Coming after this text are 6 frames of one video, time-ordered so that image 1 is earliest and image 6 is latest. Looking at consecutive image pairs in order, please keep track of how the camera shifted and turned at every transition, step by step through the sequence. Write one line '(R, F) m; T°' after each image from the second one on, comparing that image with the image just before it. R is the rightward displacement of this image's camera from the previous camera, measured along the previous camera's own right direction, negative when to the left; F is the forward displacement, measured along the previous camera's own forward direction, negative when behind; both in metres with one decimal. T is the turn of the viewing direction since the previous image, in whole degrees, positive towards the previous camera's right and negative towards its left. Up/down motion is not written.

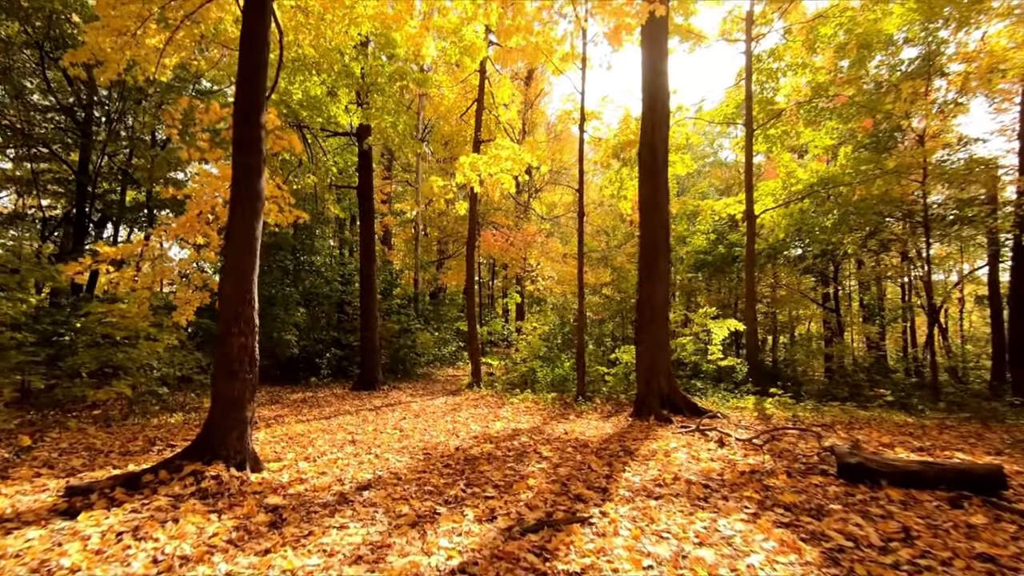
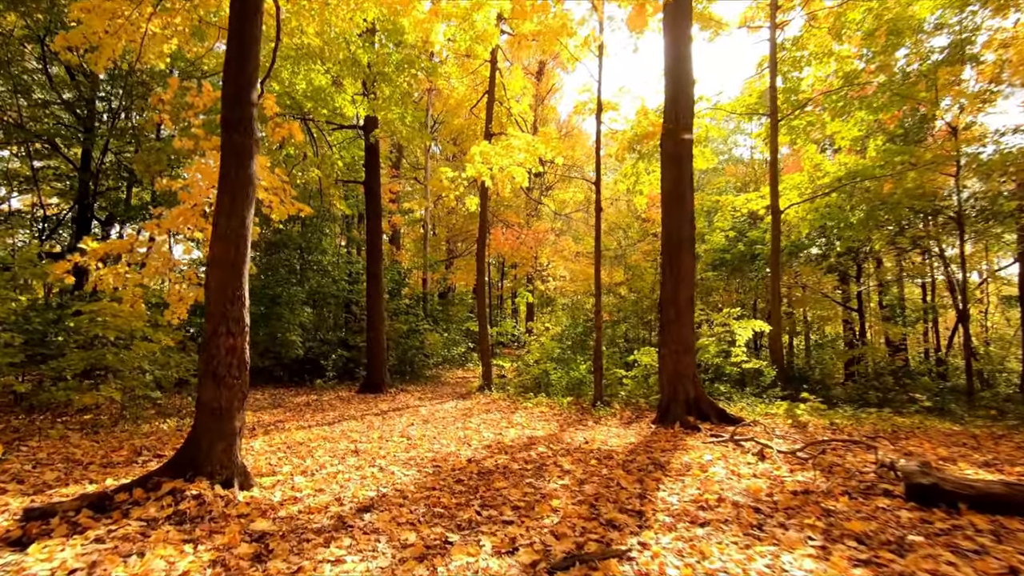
(-0.1, +0.5) m; -1°
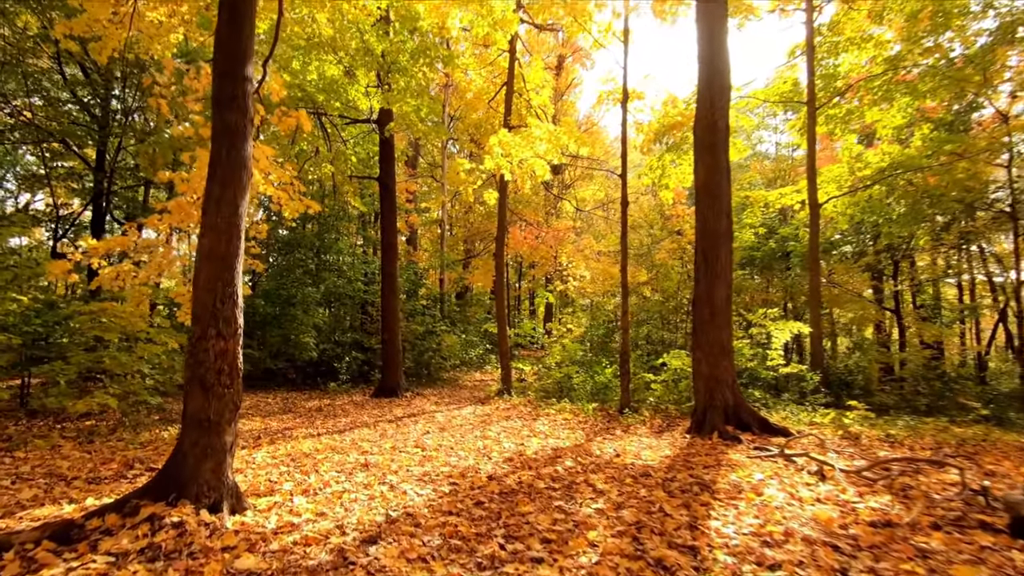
(-0.1, +0.5) m; -2°
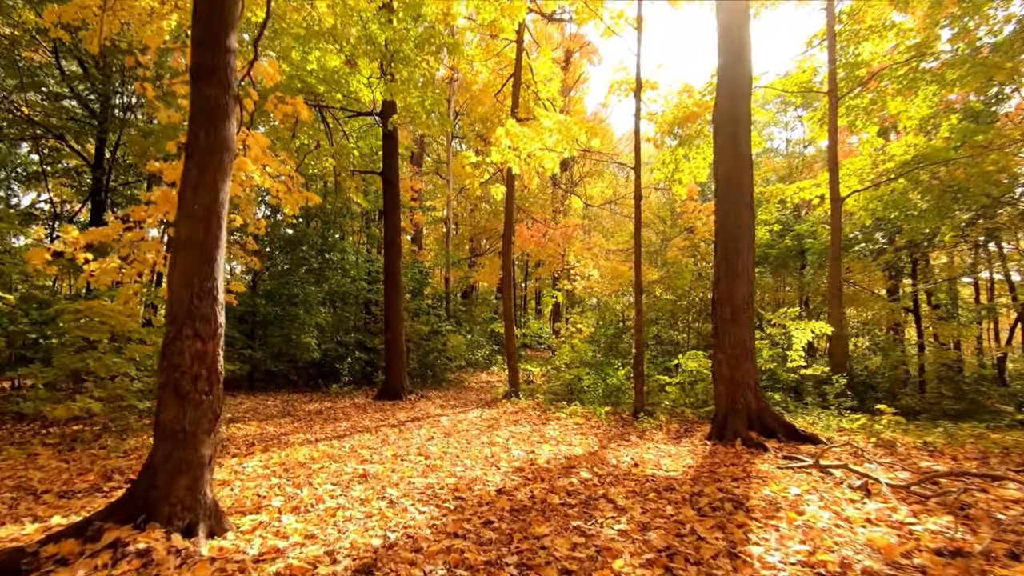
(0.0, +0.4) m; -1°
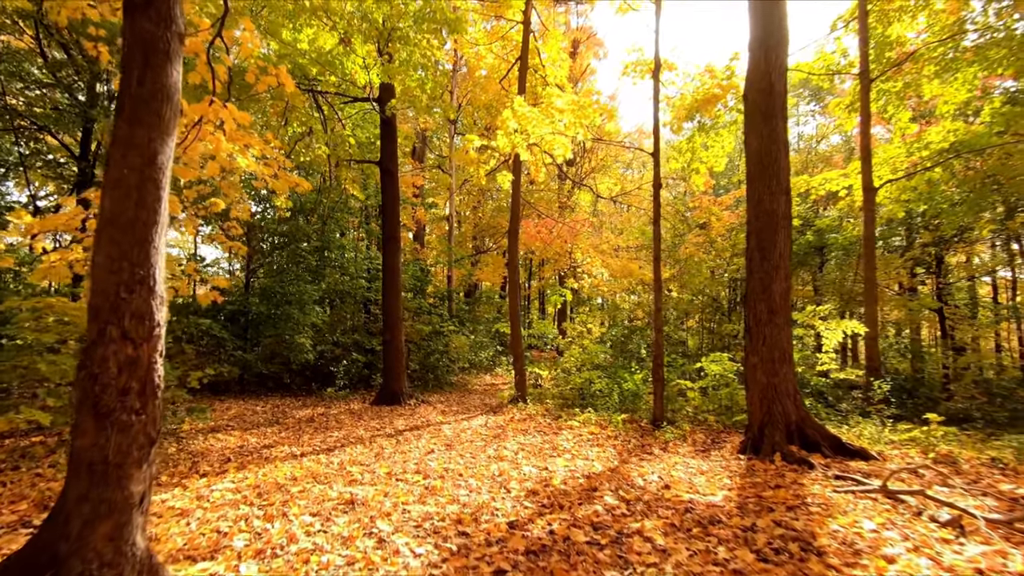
(-0.1, +0.7) m; 0°
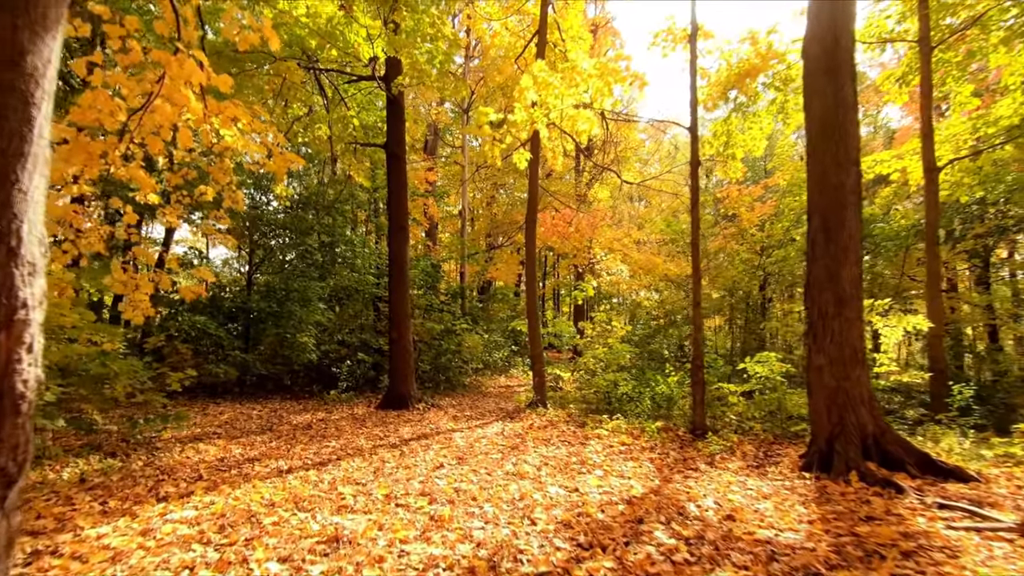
(-0.1, +0.8) m; -2°
